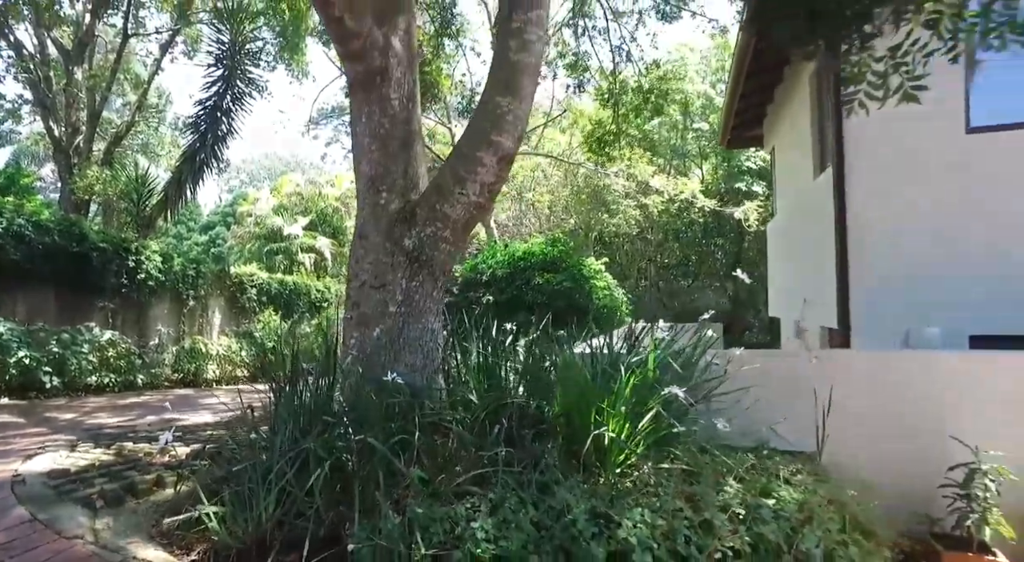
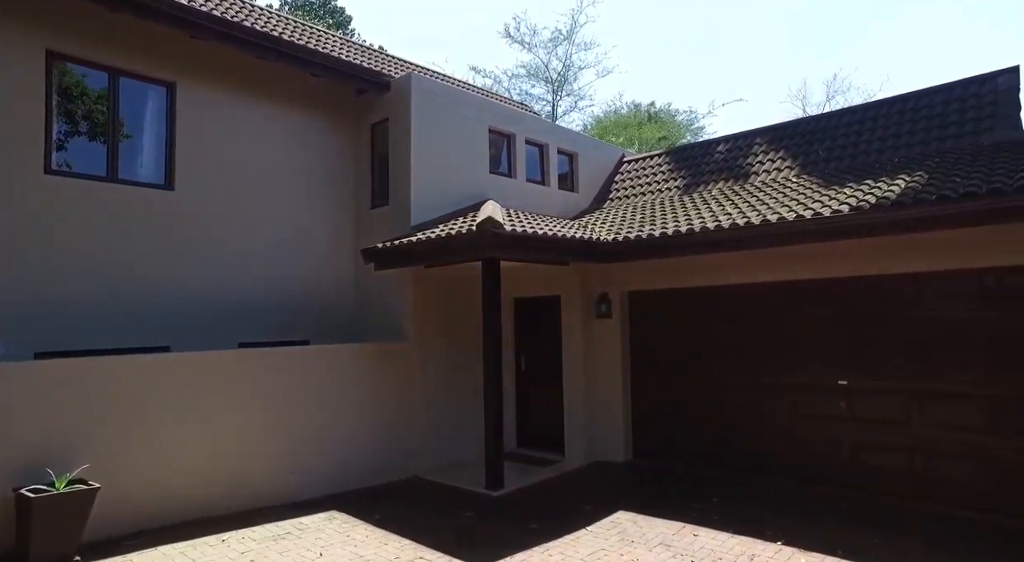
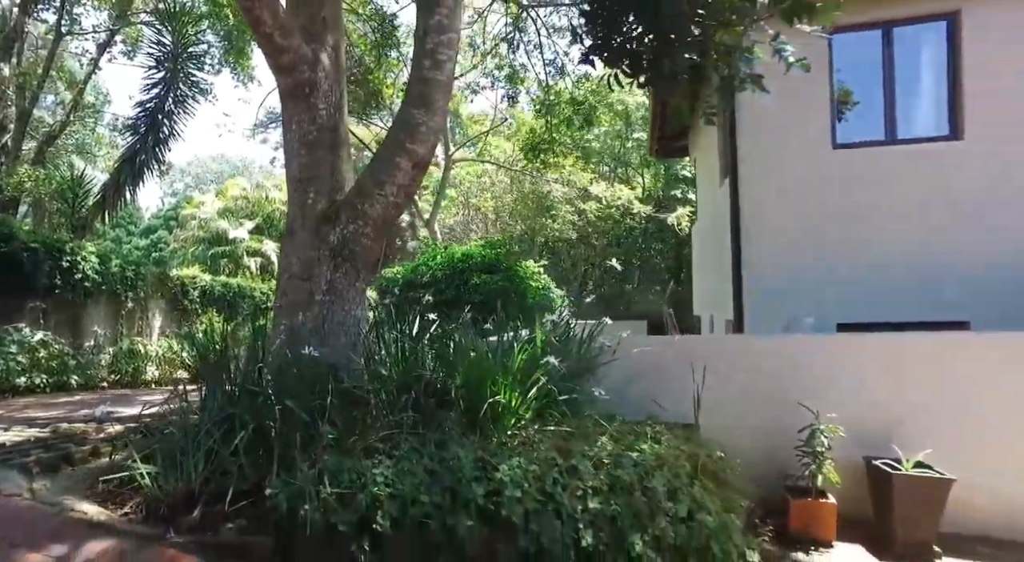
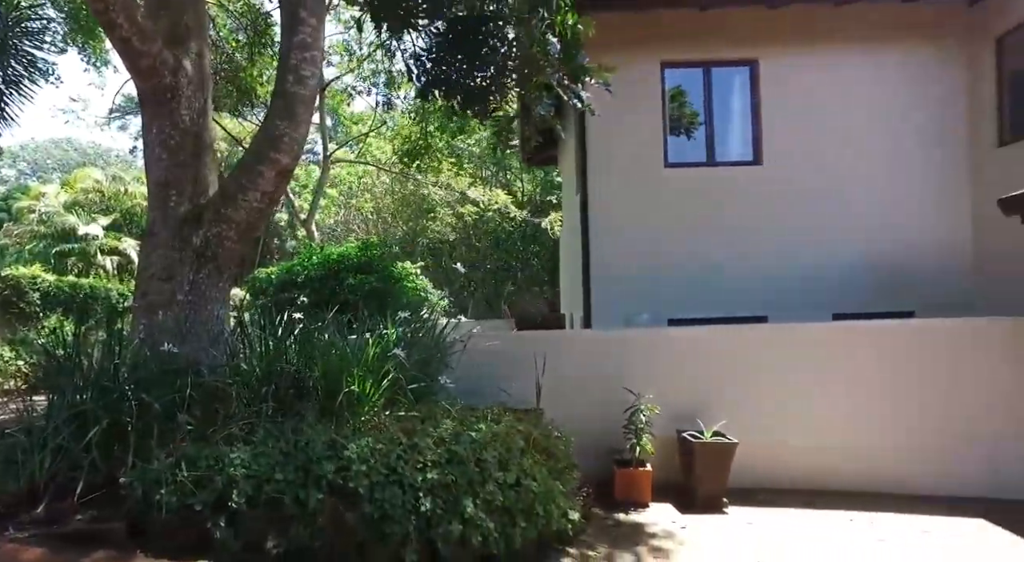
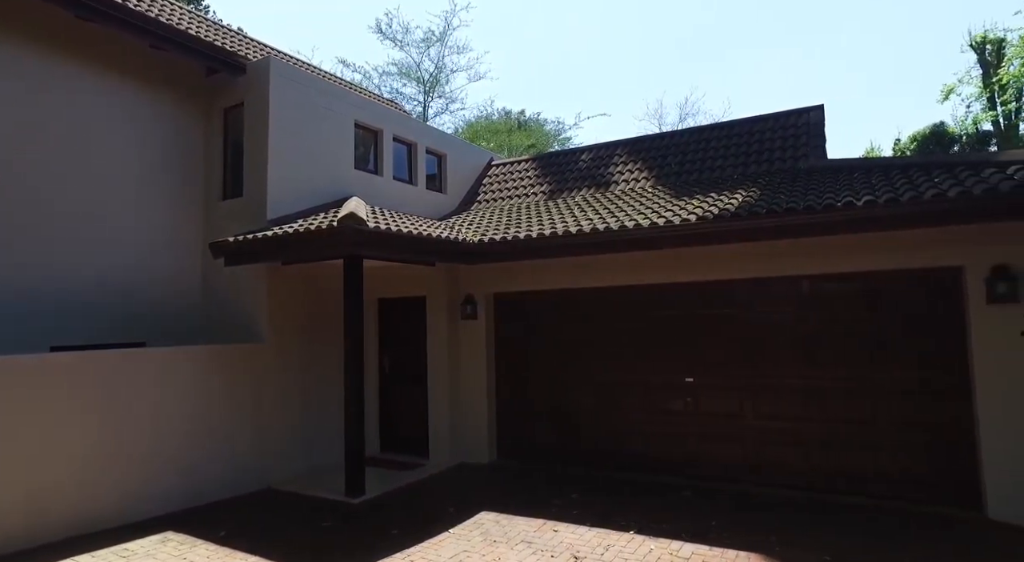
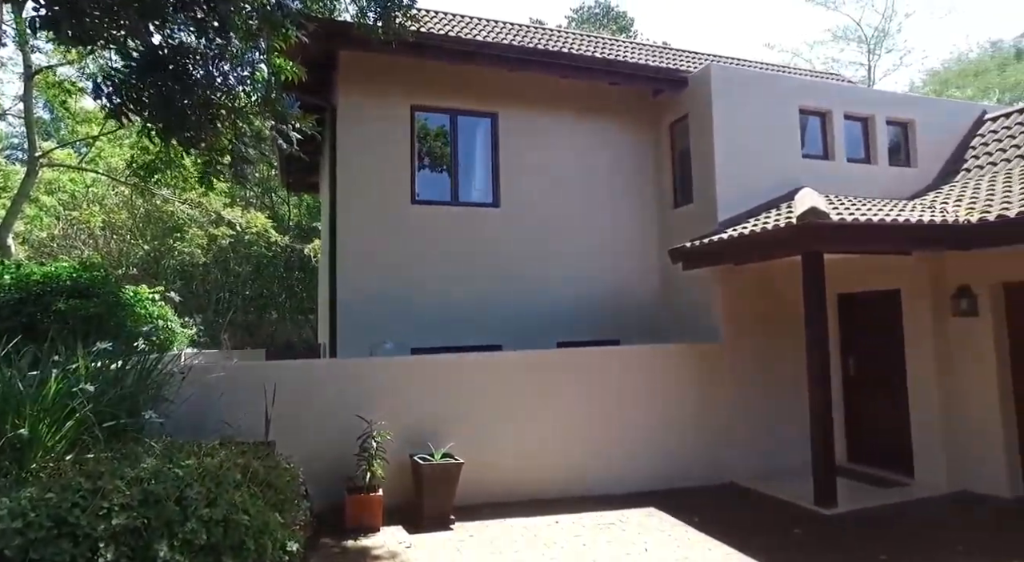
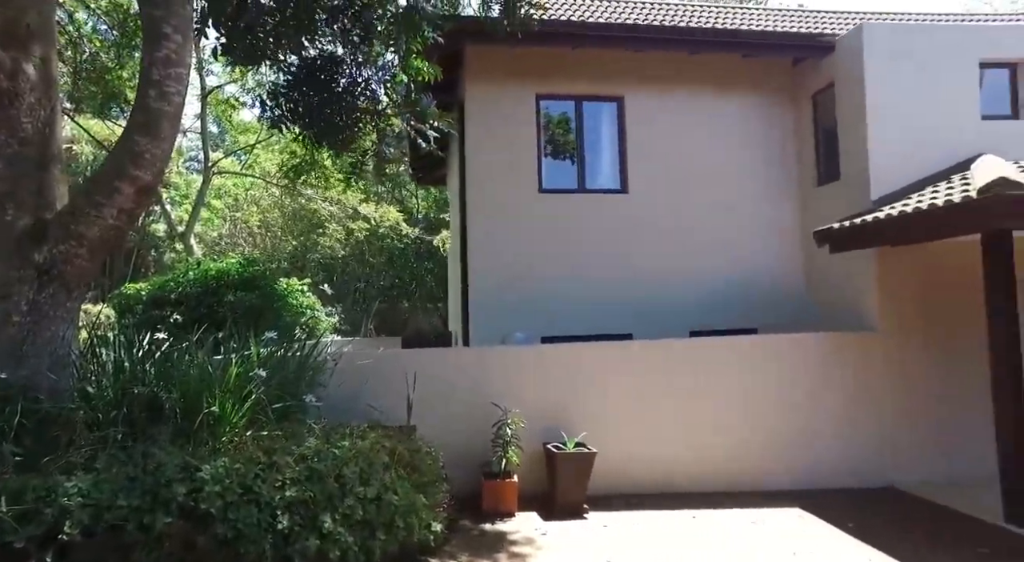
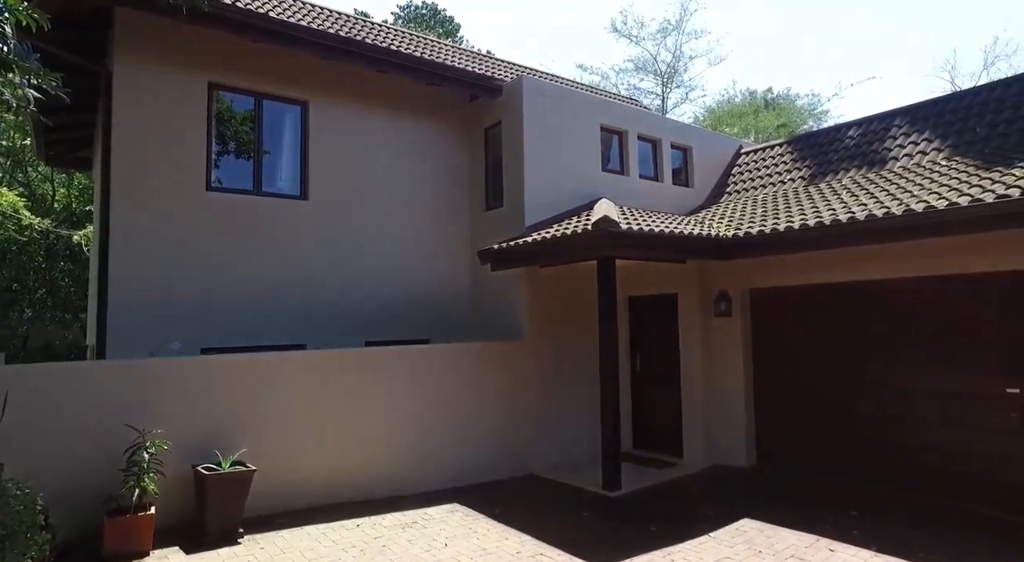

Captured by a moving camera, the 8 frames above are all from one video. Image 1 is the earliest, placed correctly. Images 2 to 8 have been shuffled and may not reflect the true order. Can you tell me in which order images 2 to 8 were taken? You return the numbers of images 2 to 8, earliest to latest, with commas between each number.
3, 4, 7, 6, 8, 2, 5
